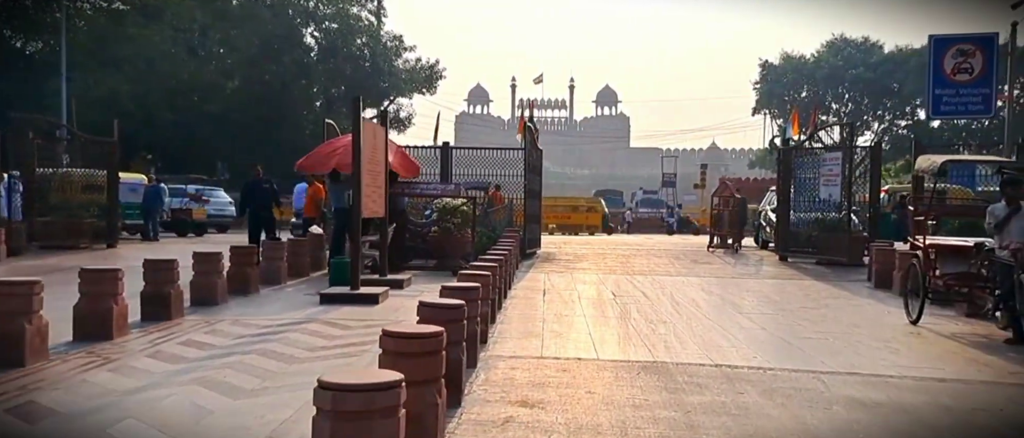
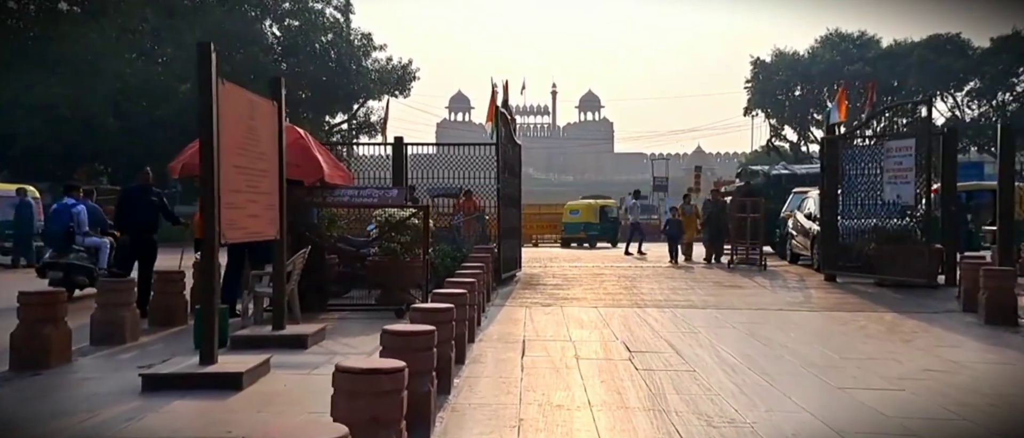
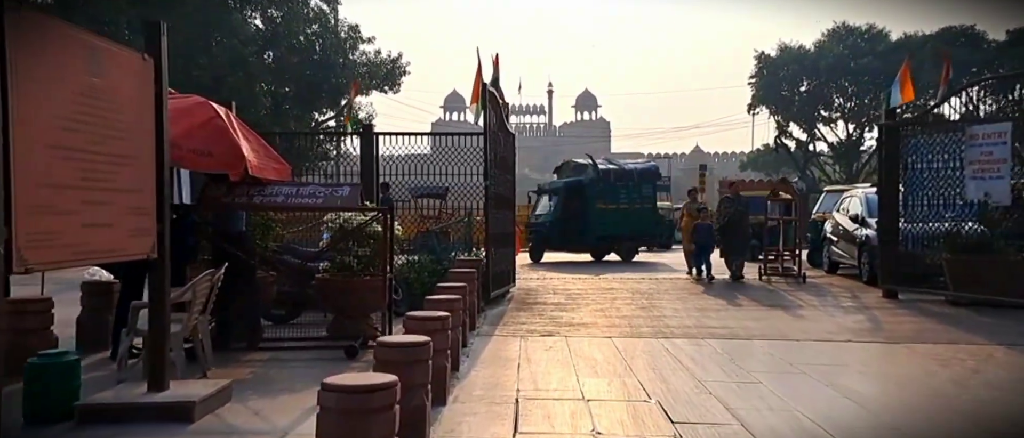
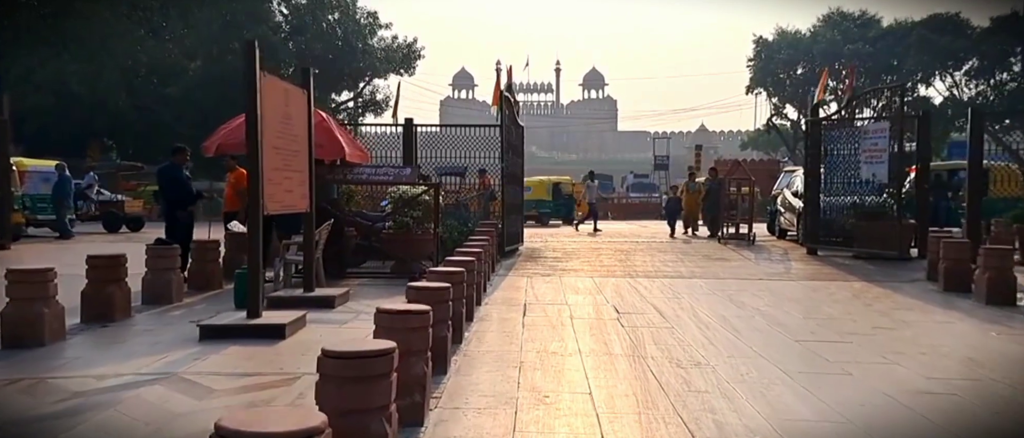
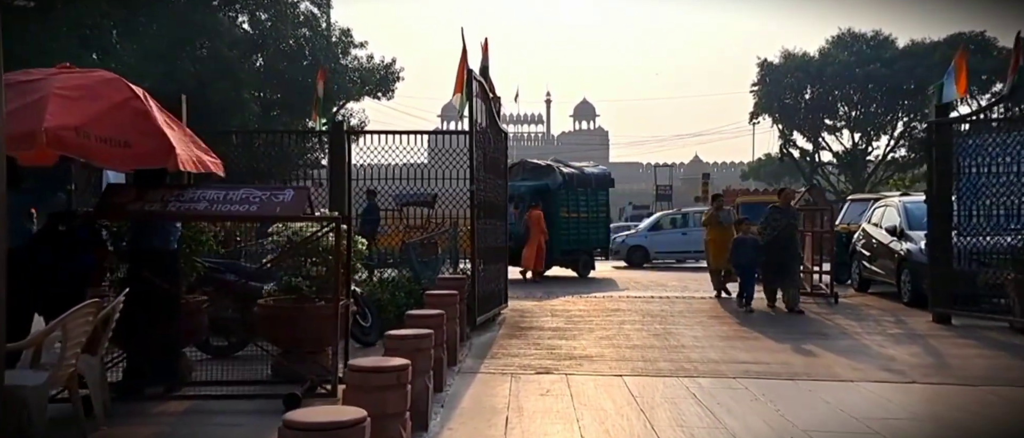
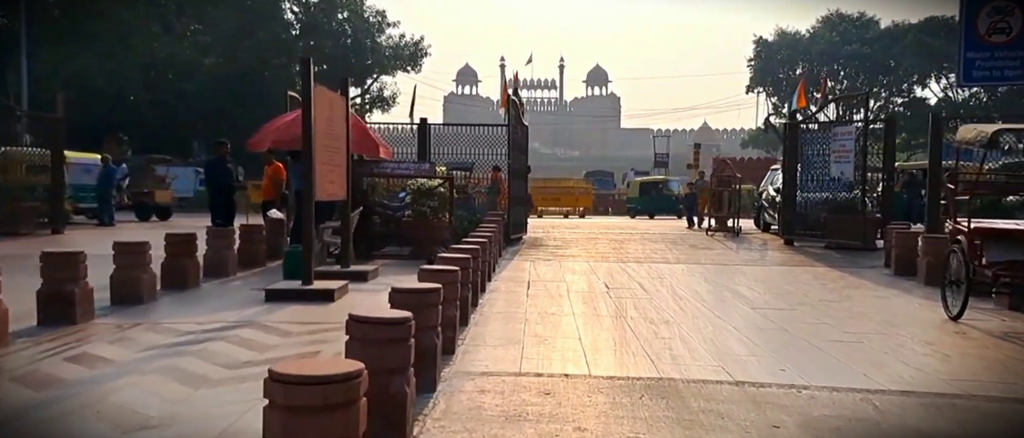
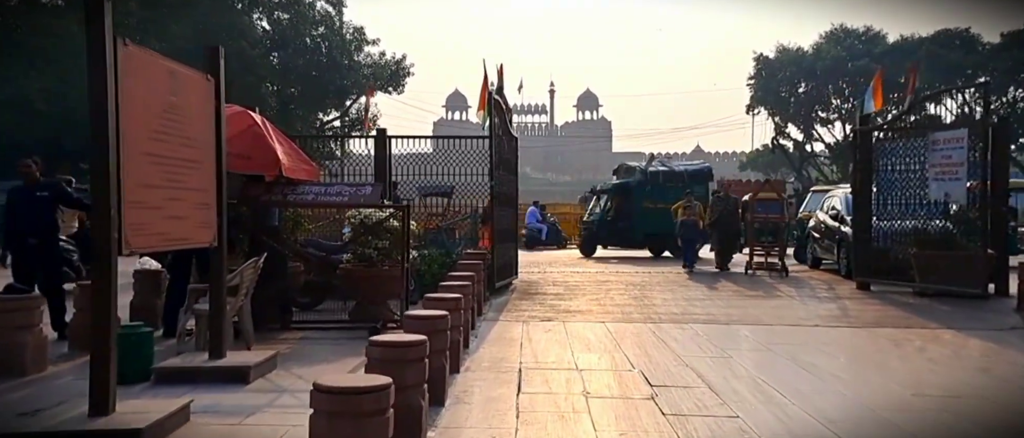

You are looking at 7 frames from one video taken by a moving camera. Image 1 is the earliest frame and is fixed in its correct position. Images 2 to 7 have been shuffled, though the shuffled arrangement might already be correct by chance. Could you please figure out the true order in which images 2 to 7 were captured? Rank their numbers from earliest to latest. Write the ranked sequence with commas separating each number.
6, 4, 2, 7, 3, 5
